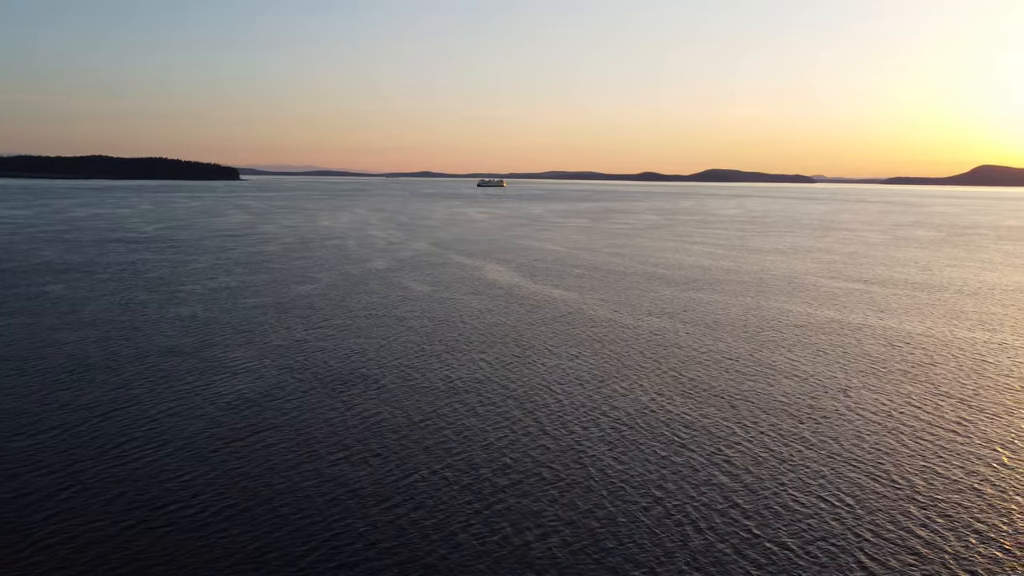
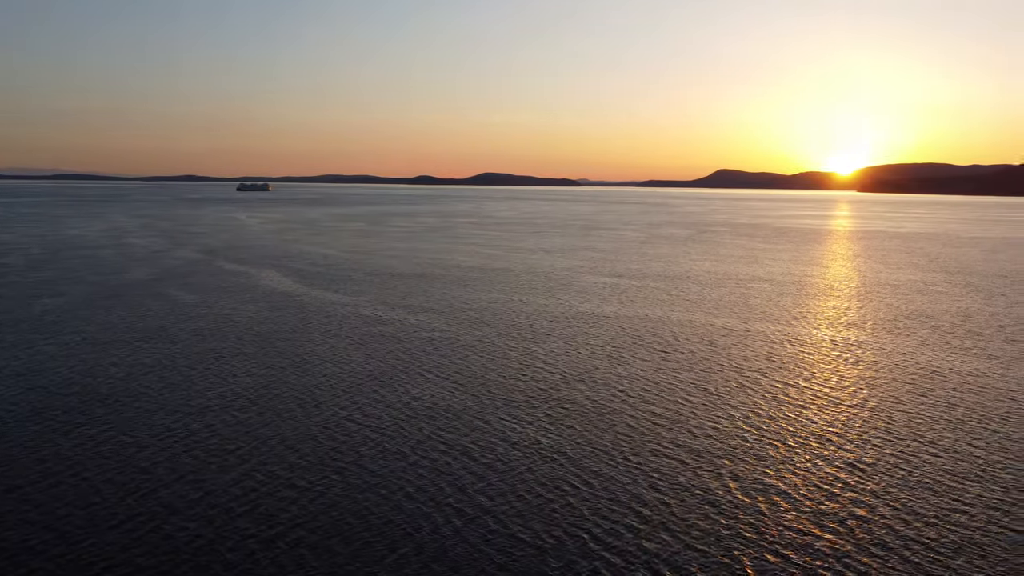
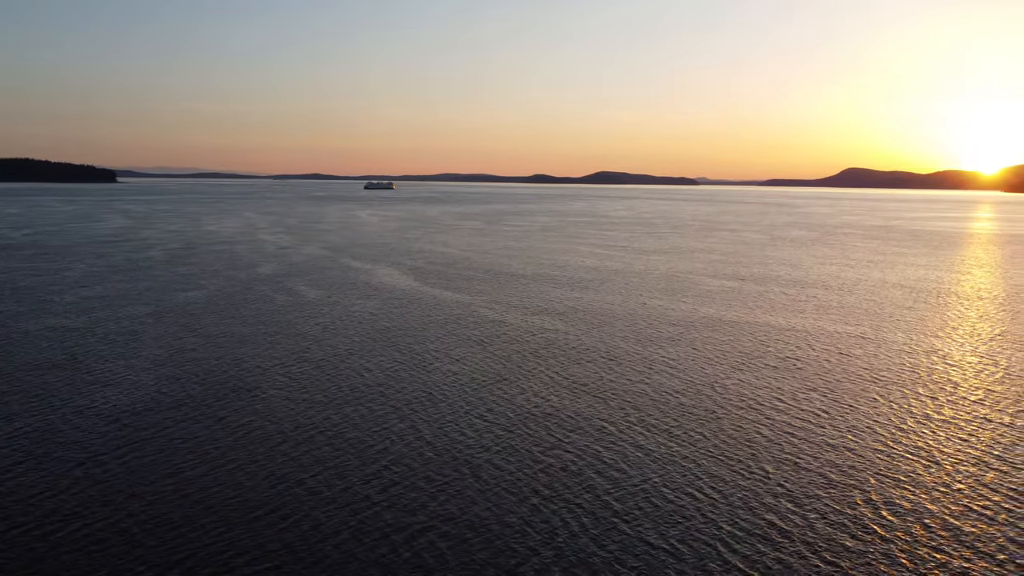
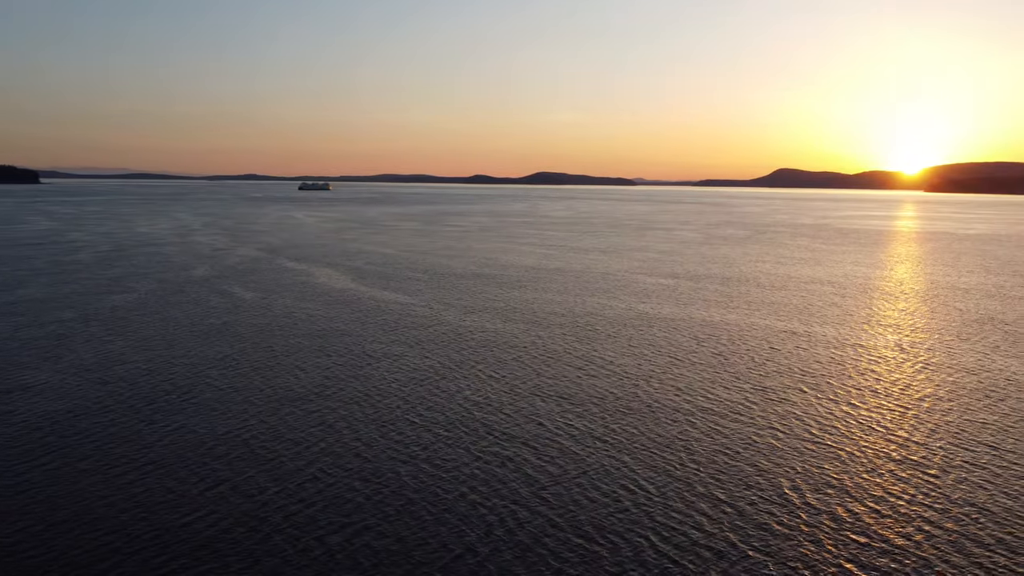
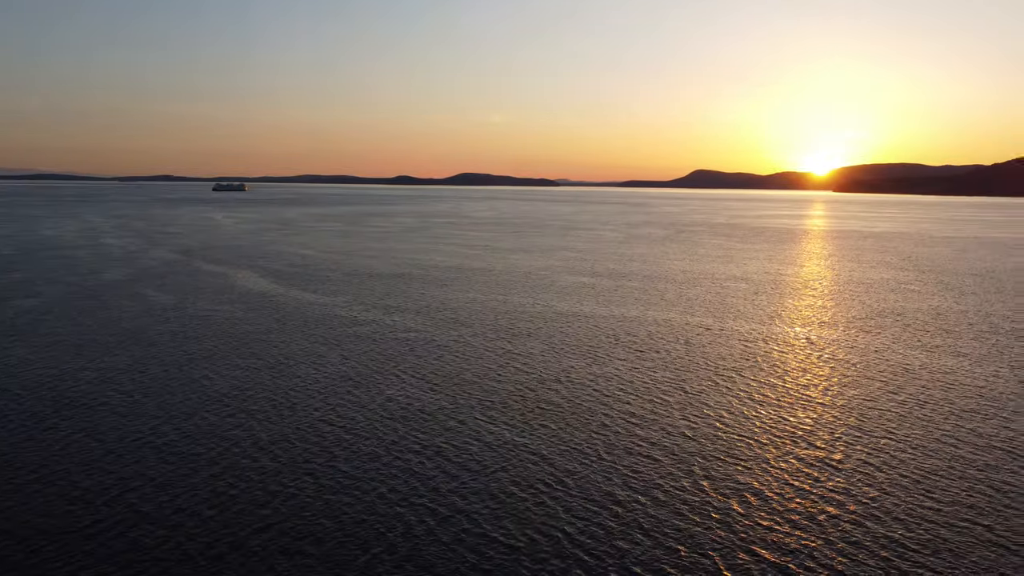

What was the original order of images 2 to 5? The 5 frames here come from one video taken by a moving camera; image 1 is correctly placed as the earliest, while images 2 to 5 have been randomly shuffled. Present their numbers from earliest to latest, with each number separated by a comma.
3, 4, 2, 5
